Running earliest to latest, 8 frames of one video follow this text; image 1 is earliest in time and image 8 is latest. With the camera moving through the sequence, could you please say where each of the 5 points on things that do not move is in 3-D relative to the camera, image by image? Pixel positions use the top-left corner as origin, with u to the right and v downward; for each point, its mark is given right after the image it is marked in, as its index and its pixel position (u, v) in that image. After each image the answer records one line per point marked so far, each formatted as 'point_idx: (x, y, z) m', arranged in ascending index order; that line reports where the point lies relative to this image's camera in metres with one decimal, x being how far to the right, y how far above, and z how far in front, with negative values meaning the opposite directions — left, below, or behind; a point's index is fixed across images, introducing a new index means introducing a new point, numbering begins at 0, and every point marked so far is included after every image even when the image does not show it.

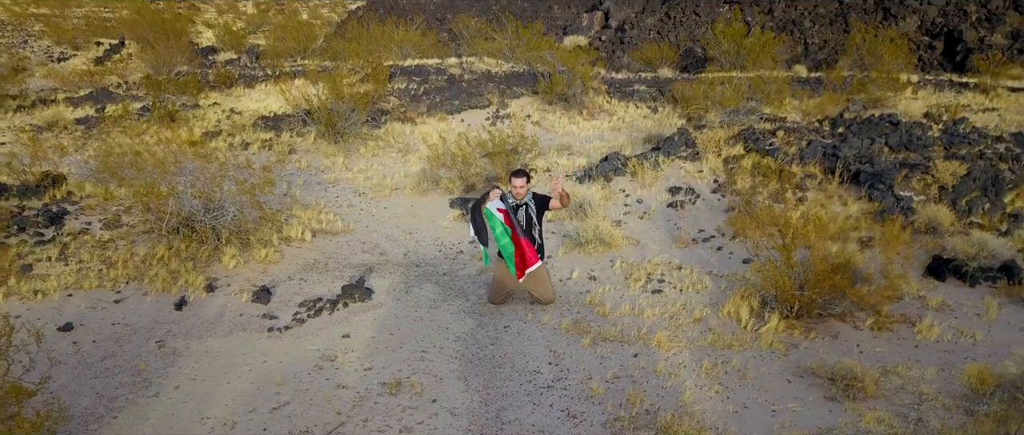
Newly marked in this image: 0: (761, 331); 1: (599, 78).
0: (+1.1, -0.5, +4.8) m
1: (+1.2, +1.9, +14.7) m
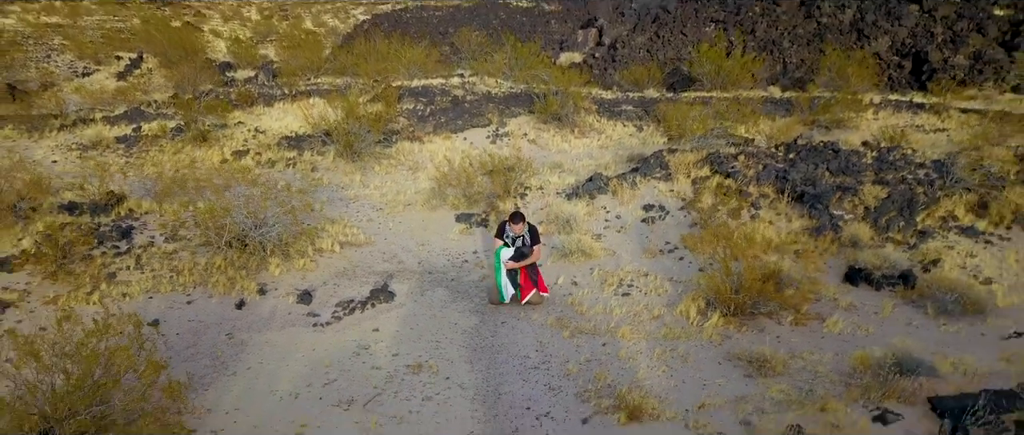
0: (+1.1, -0.6, +6.1) m
1: (+1.2, +1.8, +16.0) m
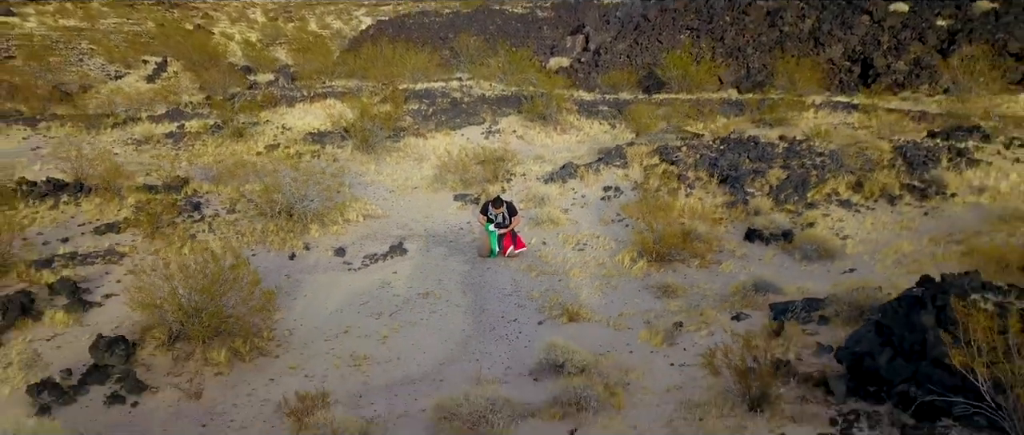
0: (+0.9, -0.4, +8.3) m
1: (+1.0, +2.0, +18.3) m
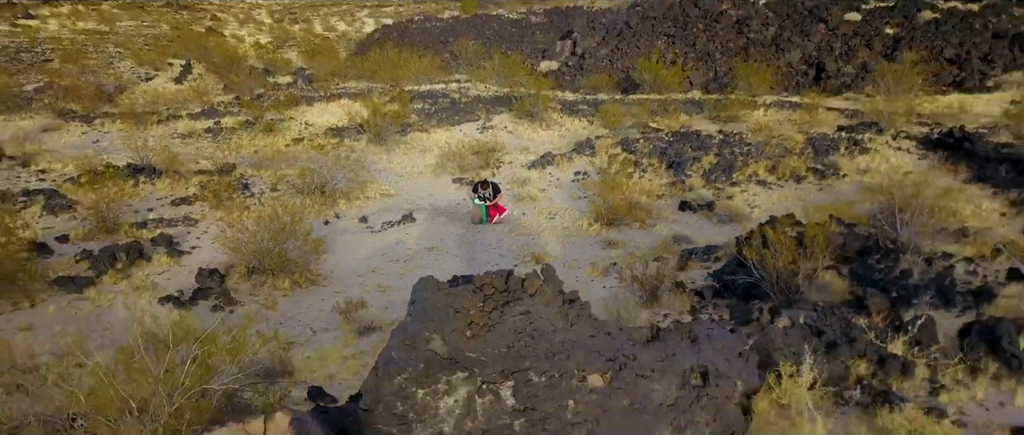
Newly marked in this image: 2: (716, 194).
0: (+0.8, -0.1, +10.9) m
1: (+0.9, +2.3, +20.8) m
2: (+2.2, +0.3, +11.8) m
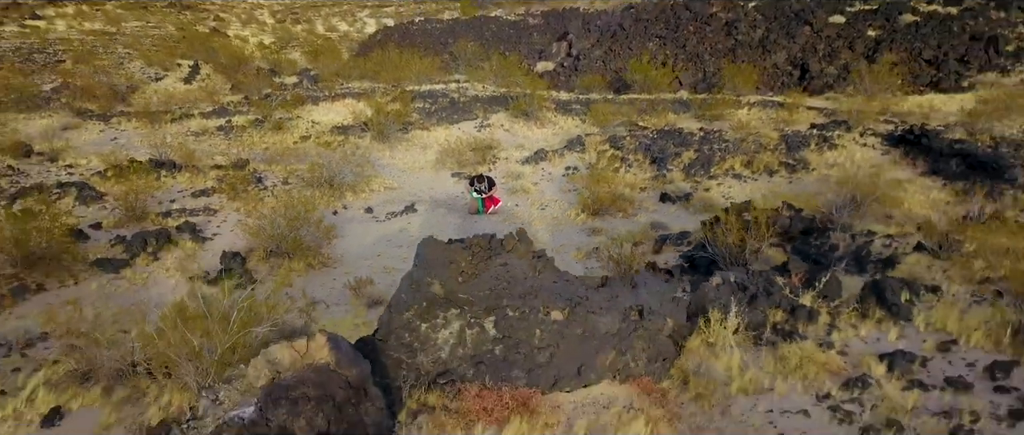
0: (+0.7, 0.0, +11.9) m
1: (+0.8, +2.4, +21.8) m
2: (+2.2, +0.4, +12.8) m
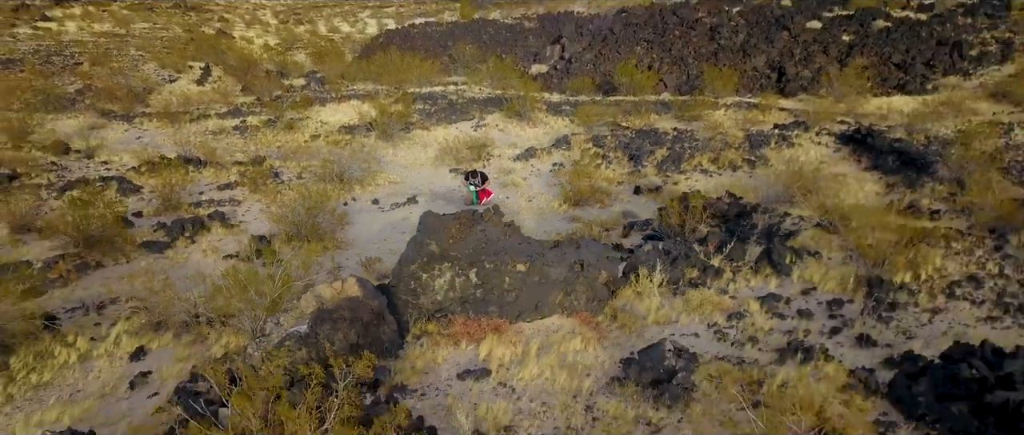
0: (+0.6, +0.1, +13.5) m
1: (+0.7, +2.6, +23.4) m
2: (+2.0, +0.5, +14.4) m
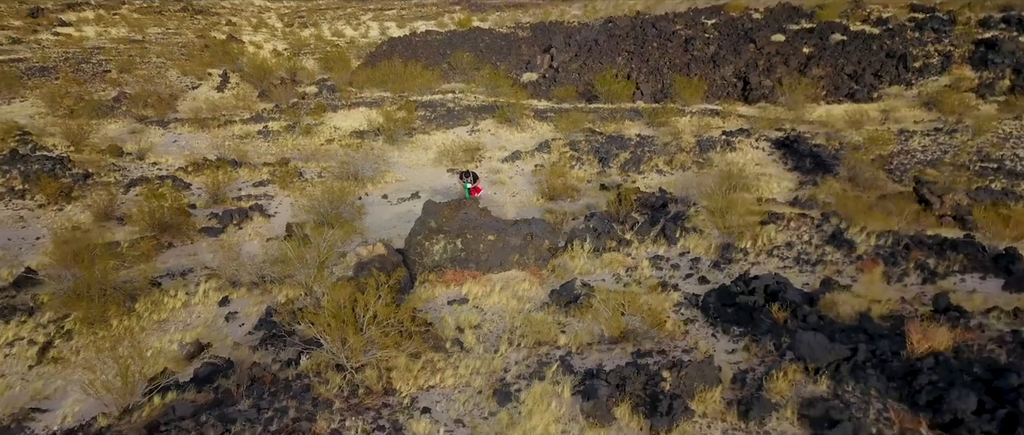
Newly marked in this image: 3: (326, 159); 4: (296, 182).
0: (+0.4, +0.2, +16.4) m
1: (+0.5, +2.7, +26.3) m
2: (+1.8, +0.6, +17.3) m
3: (-3.4, +1.1, +19.8) m
4: (-3.5, +0.6, +17.4) m
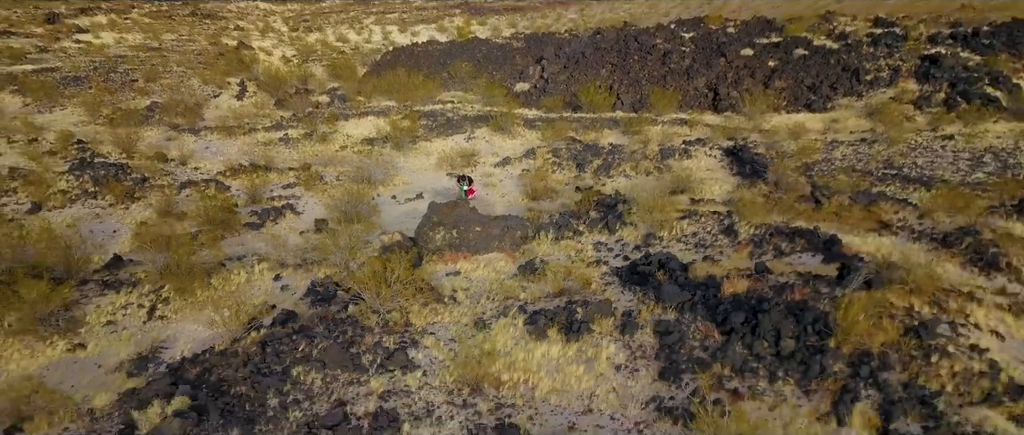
0: (+0.2, +0.3, +19.5) m
1: (+0.3, +2.8, +29.5) m
2: (+1.6, +0.7, +20.4) m
3: (-3.6, +1.1, +22.9) m
4: (-3.7, +0.6, +20.5) m
